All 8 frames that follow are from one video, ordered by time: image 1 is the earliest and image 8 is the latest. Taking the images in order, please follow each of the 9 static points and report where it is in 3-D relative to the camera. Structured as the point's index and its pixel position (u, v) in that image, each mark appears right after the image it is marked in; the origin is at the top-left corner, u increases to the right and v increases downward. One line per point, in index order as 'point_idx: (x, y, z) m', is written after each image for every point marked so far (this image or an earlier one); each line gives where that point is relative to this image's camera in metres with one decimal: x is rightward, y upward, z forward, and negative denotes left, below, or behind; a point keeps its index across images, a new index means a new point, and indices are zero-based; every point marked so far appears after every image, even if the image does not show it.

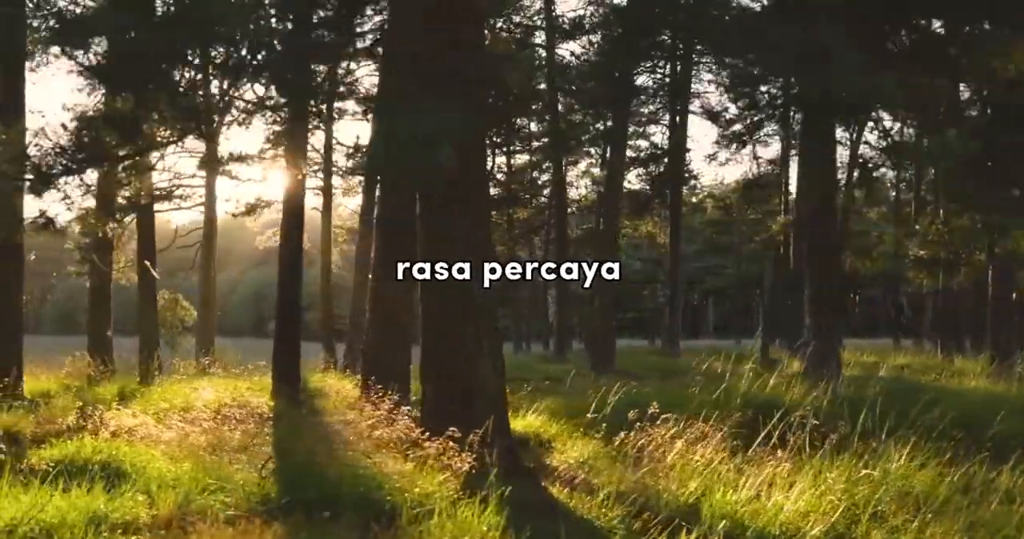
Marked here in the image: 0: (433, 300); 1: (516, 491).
0: (-0.6, -0.2, +8.3) m
1: (0.0, -1.4, +6.6) m
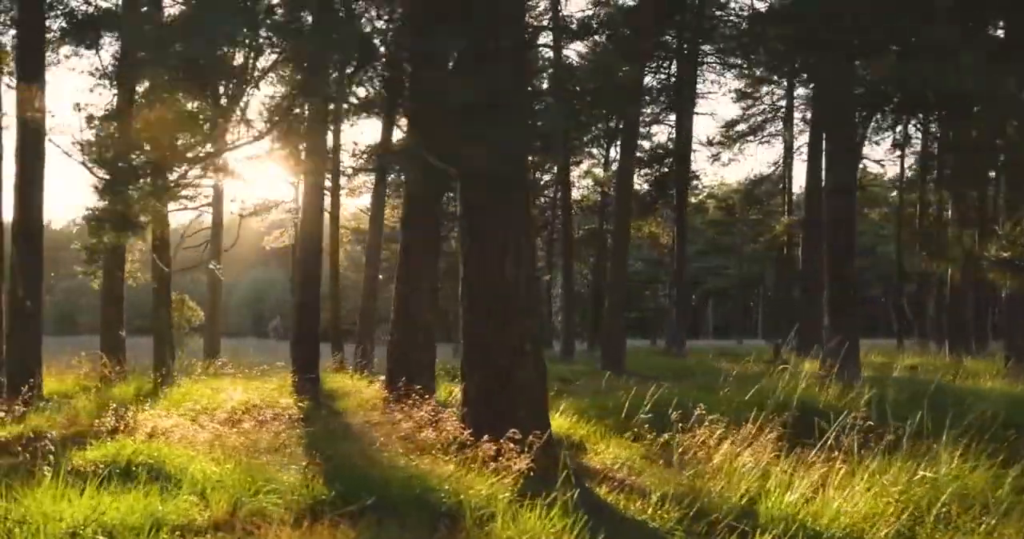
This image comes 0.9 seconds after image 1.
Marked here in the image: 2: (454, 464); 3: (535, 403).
0: (-0.3, -0.2, +8.3) m
1: (+0.3, -1.4, +6.6) m
2: (-0.3, -1.3, +6.9) m
3: (+0.2, -1.0, +8.3) m
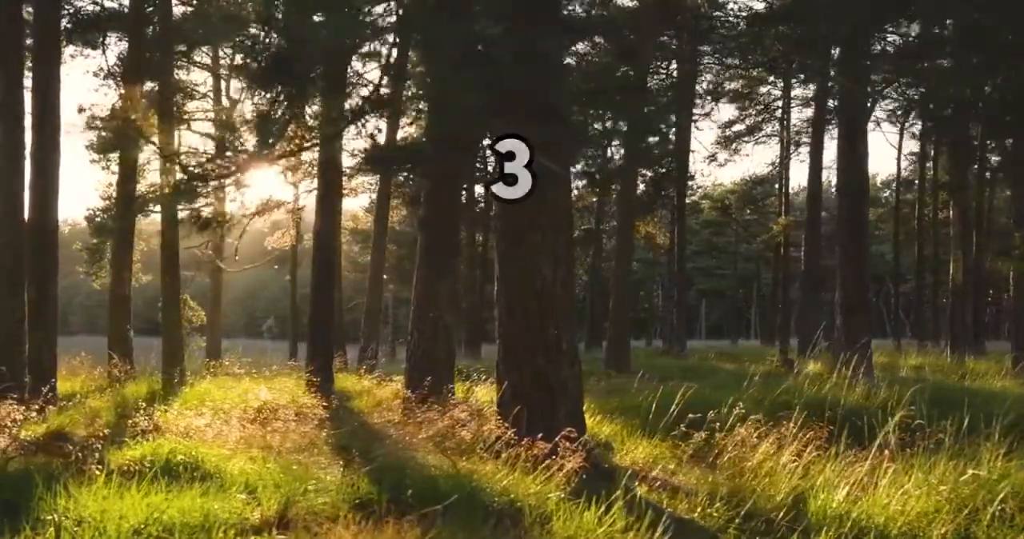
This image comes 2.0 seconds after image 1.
0: (0.0, -0.2, +8.3) m
1: (+0.6, -1.4, +6.6) m
2: (-0.1, -1.3, +6.9) m
3: (+0.5, -1.0, +8.3) m
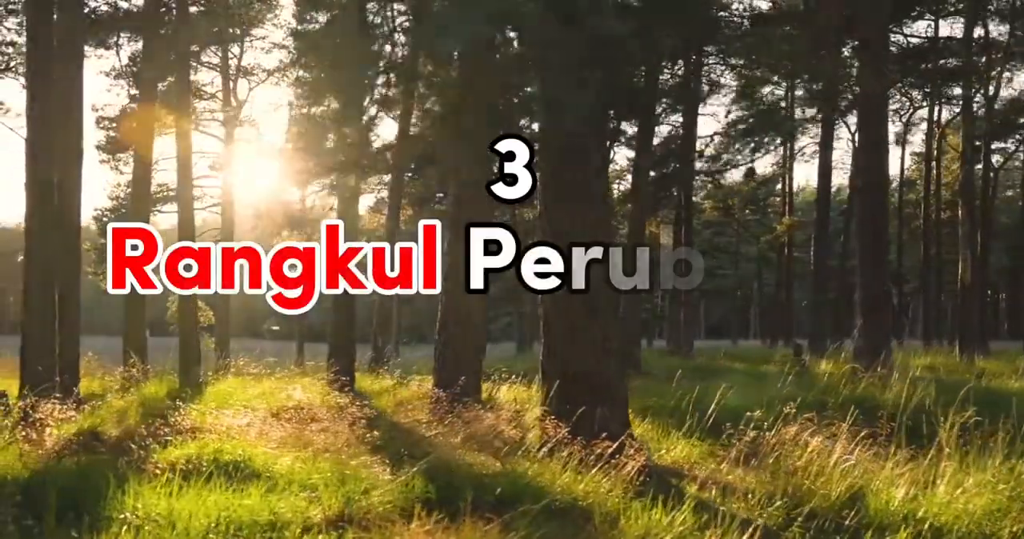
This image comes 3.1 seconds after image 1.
0: (+0.3, -0.2, +8.3) m
1: (+1.0, -1.4, +6.6) m
2: (+0.3, -1.3, +6.9) m
3: (+0.8, -1.0, +8.3) m
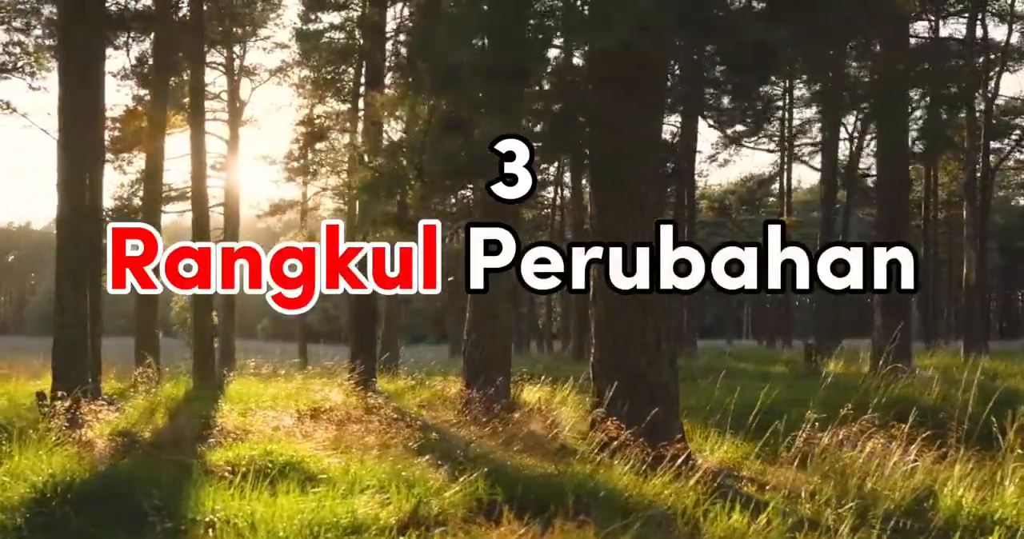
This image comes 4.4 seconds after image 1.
0: (+0.7, -0.2, +8.3) m
1: (+1.3, -1.4, +6.6) m
2: (+0.7, -1.3, +6.9) m
3: (+1.2, -1.1, +8.3) m
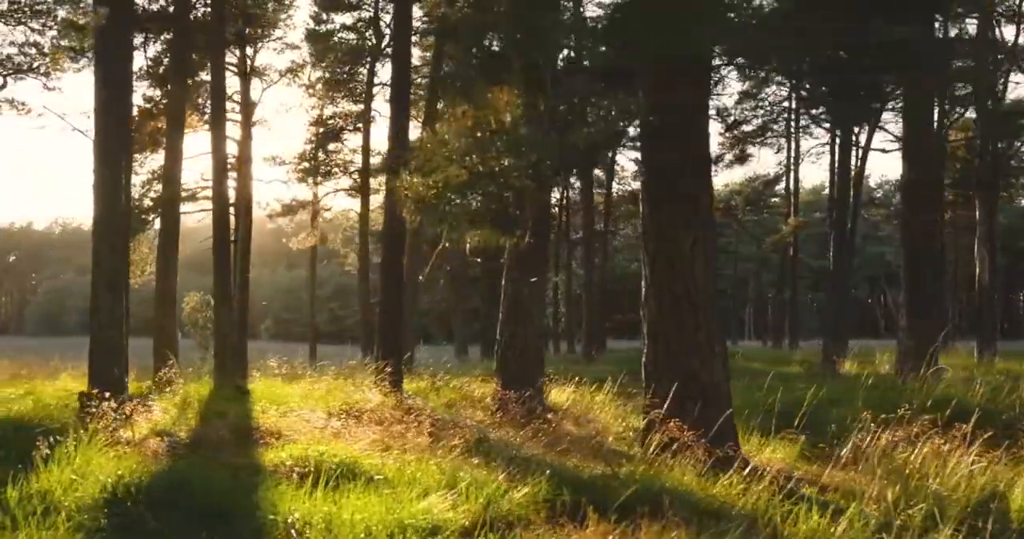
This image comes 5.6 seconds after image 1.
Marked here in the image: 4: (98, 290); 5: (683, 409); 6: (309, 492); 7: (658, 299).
0: (+1.1, -0.2, +8.3) m
1: (+1.7, -1.4, +6.6) m
2: (+1.1, -1.3, +6.9) m
3: (+1.6, -1.1, +8.3) m
4: (-4.7, -0.2, +12.0) m
5: (+1.3, -1.1, +8.2) m
6: (-1.1, -1.2, +5.9) m
7: (+1.1, -0.2, +8.3) m
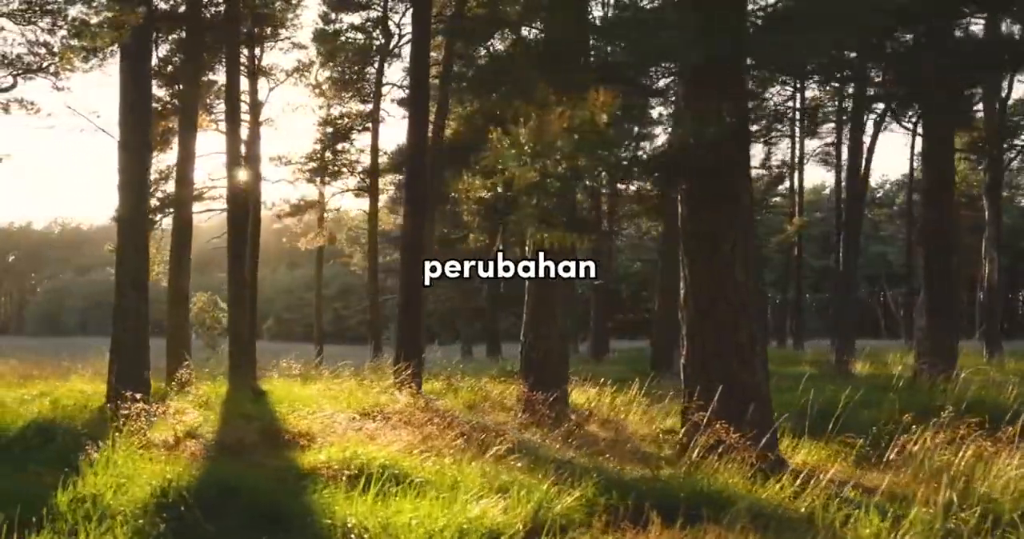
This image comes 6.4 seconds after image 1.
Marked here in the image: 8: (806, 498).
0: (+1.4, -0.2, +8.3) m
1: (+2.0, -1.4, +6.6) m
2: (+1.3, -1.3, +6.8) m
3: (+1.9, -1.1, +8.3) m
4: (-4.4, -0.2, +11.9) m
5: (+1.6, -1.1, +8.2) m
6: (-0.8, -1.2, +5.9) m
7: (+1.4, -0.2, +8.3) m
8: (+1.7, -1.3, +6.1) m
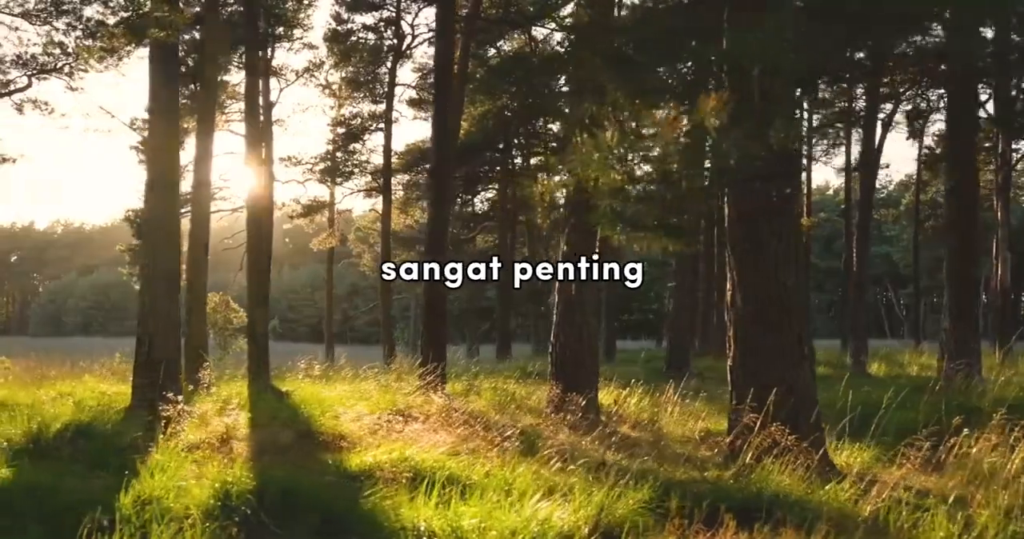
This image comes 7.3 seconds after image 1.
0: (+1.8, -0.2, +8.2) m
1: (+2.4, -1.4, +6.5) m
2: (+1.7, -1.3, +6.8) m
3: (+2.3, -1.1, +8.2) m
4: (-4.0, -0.2, +11.9) m
5: (+1.9, -1.1, +8.1) m
6: (-0.5, -1.3, +5.8) m
7: (+1.8, -0.3, +8.2) m
8: (+2.1, -1.3, +6.1) m
